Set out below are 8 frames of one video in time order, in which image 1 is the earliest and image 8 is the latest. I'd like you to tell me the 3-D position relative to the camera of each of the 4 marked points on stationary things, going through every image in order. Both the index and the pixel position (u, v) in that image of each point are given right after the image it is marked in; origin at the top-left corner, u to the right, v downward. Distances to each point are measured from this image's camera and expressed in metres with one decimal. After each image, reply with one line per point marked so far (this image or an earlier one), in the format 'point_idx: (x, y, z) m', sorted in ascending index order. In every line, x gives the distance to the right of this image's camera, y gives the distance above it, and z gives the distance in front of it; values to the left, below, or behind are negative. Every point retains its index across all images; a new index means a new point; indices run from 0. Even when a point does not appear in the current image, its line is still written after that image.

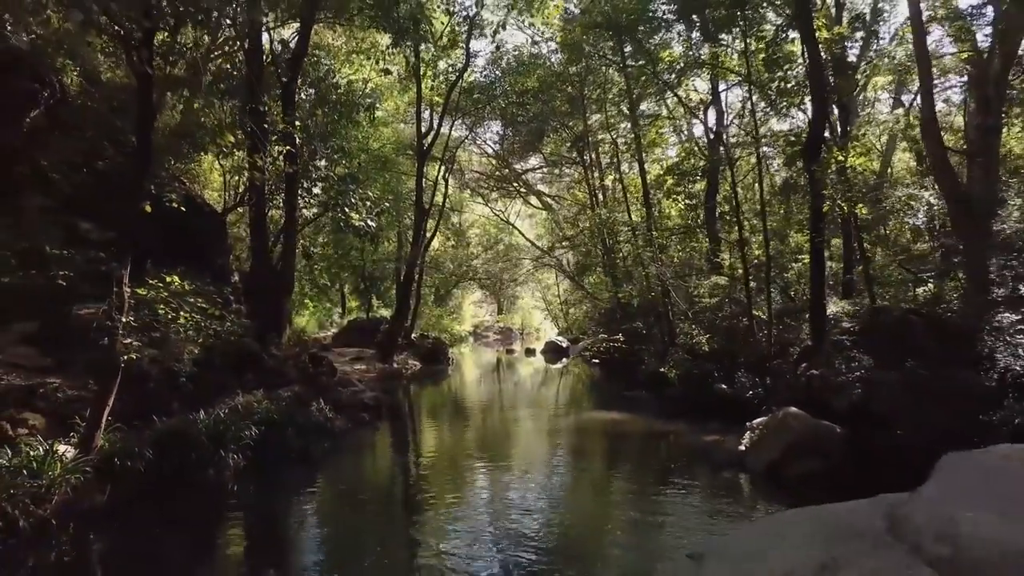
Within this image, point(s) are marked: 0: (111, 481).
0: (-4.3, -2.0, +7.3) m
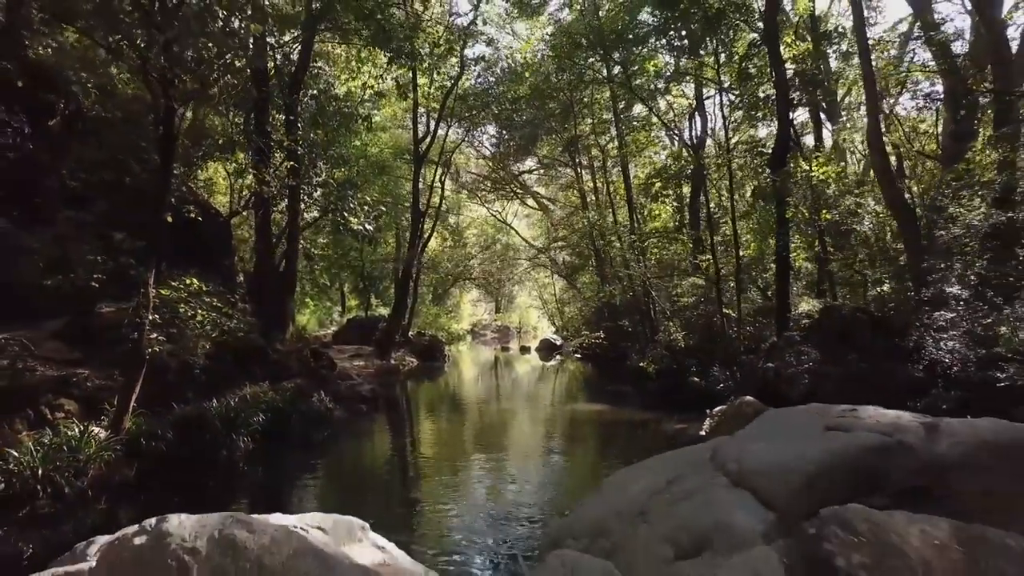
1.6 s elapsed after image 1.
0: (-4.6, -2.1, +8.3) m
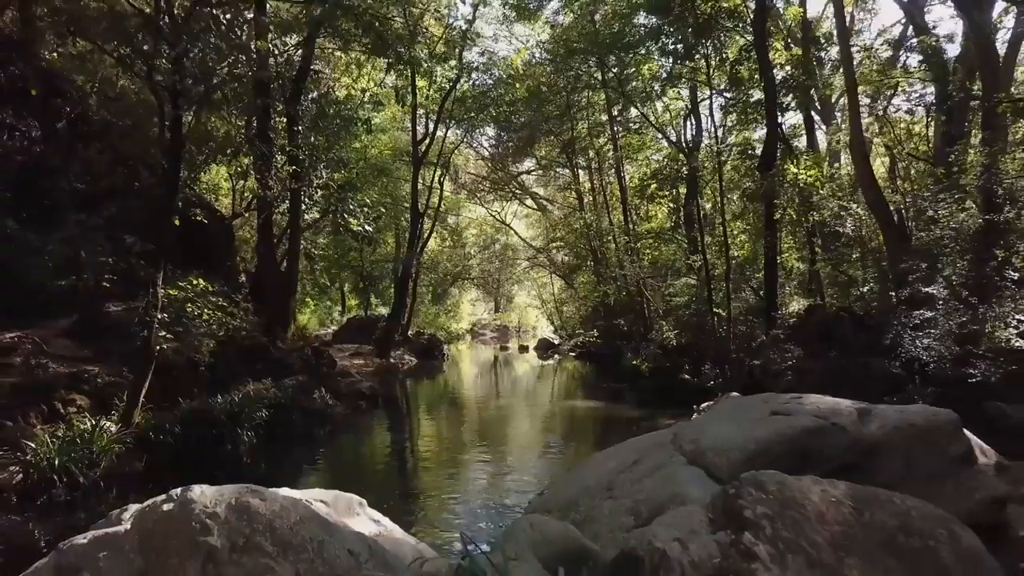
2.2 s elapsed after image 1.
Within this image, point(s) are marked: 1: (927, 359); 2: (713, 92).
0: (-4.6, -2.1, +8.7) m
1: (+6.0, -1.0, +10.0) m
2: (+5.4, +5.2, +18.0) m
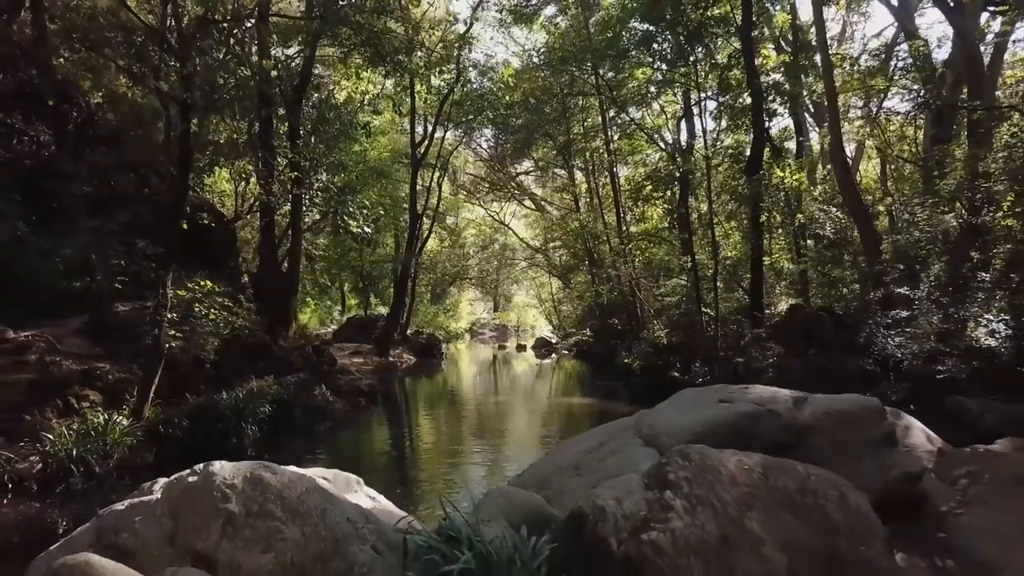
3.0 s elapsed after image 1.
0: (-4.8, -2.1, +9.2) m
1: (+5.9, -1.0, +10.4) m
2: (+5.2, +5.2, +18.4) m
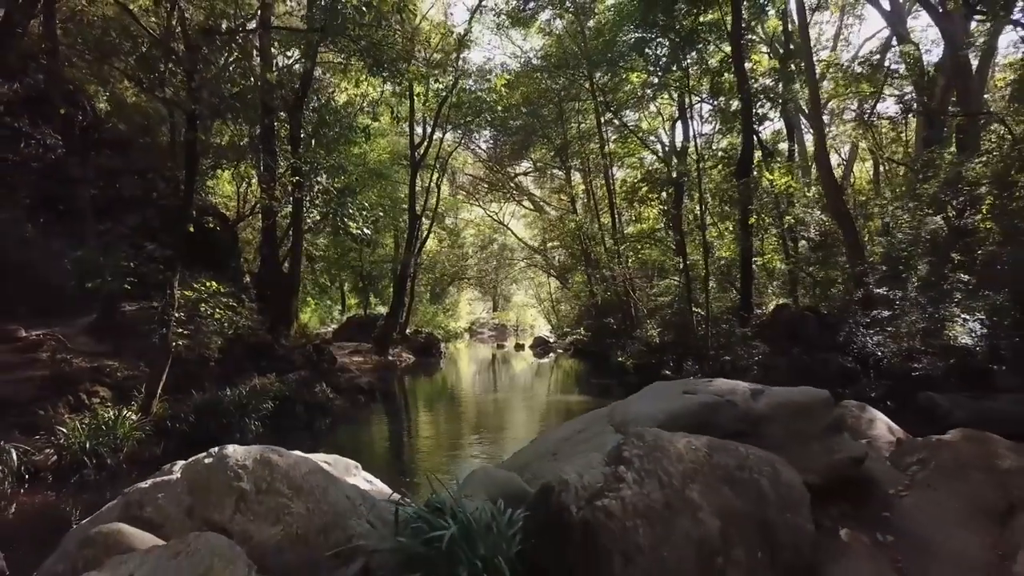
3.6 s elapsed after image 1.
0: (-4.9, -2.1, +9.6) m
1: (+5.8, -1.0, +10.8) m
2: (+5.2, +5.2, +18.8) m
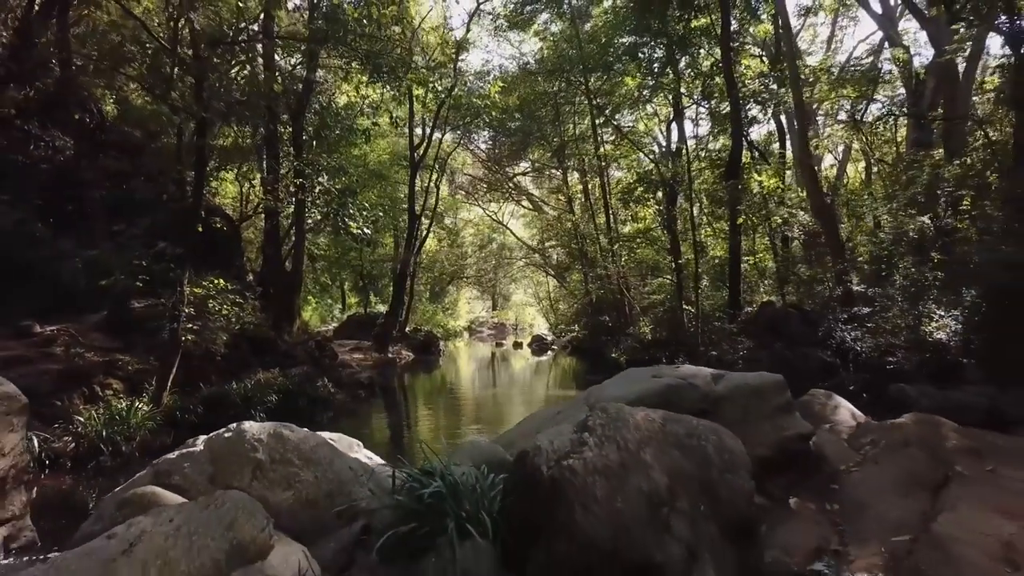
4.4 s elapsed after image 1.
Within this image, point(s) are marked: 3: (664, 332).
0: (-5.0, -2.0, +10.0) m
1: (+5.7, -1.0, +11.3) m
2: (+5.1, +5.2, +19.3) m
3: (+4.0, -1.2, +18.0) m
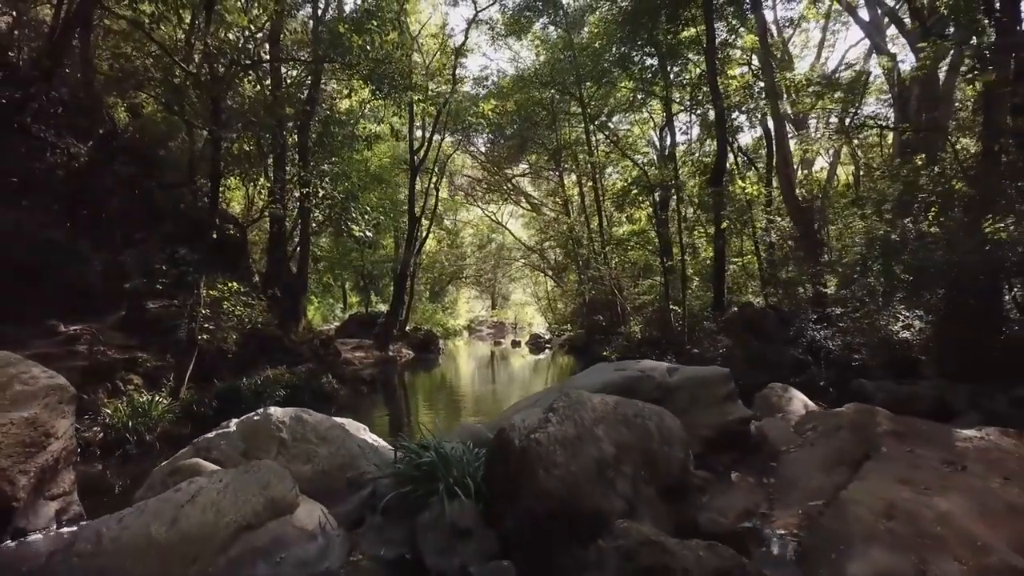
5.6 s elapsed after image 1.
0: (-5.1, -2.1, +10.8) m
1: (+5.6, -1.0, +12.1) m
2: (+4.9, +5.2, +20.1) m
3: (+3.9, -1.2, +18.8) m
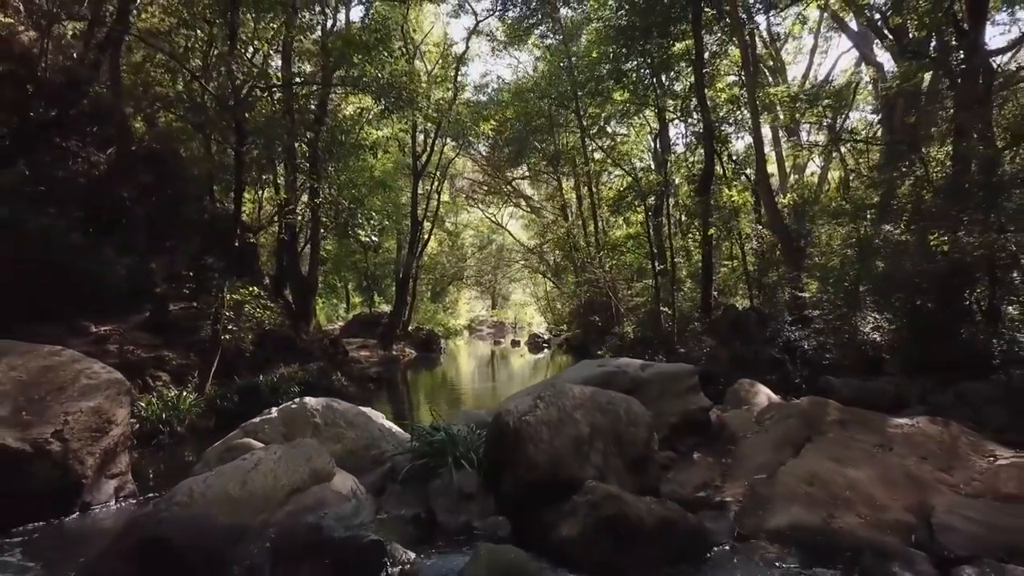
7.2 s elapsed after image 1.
0: (-5.1, -2.2, +11.8) m
1: (+5.6, -1.1, +13.0) m
2: (+4.9, +5.1, +21.0) m
3: (+3.9, -1.3, +19.8) m
